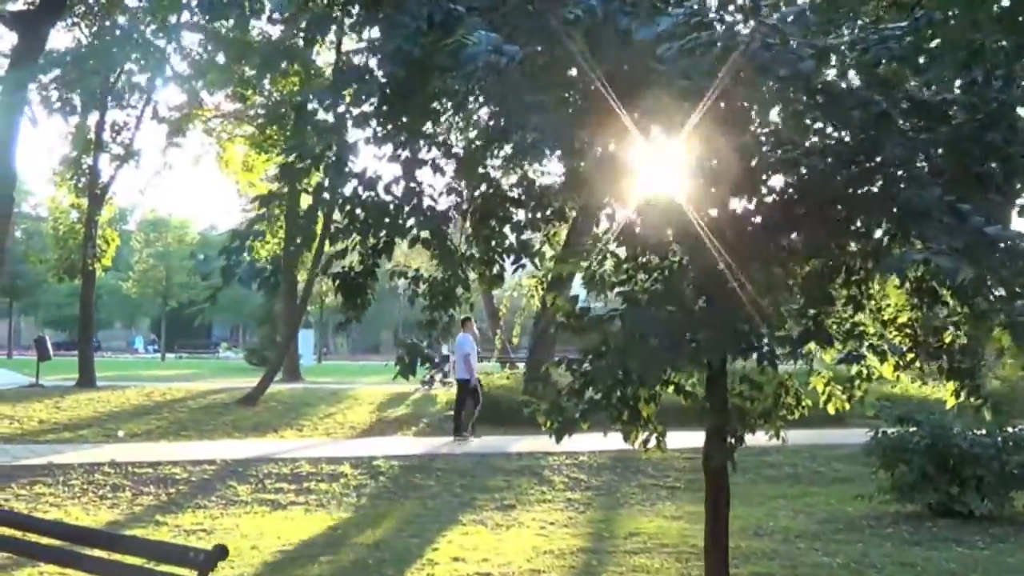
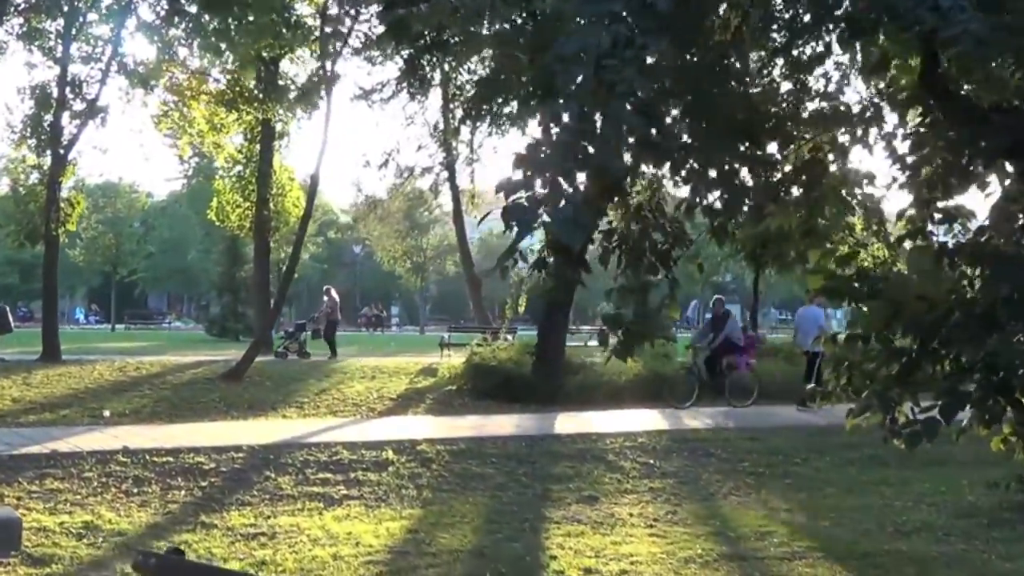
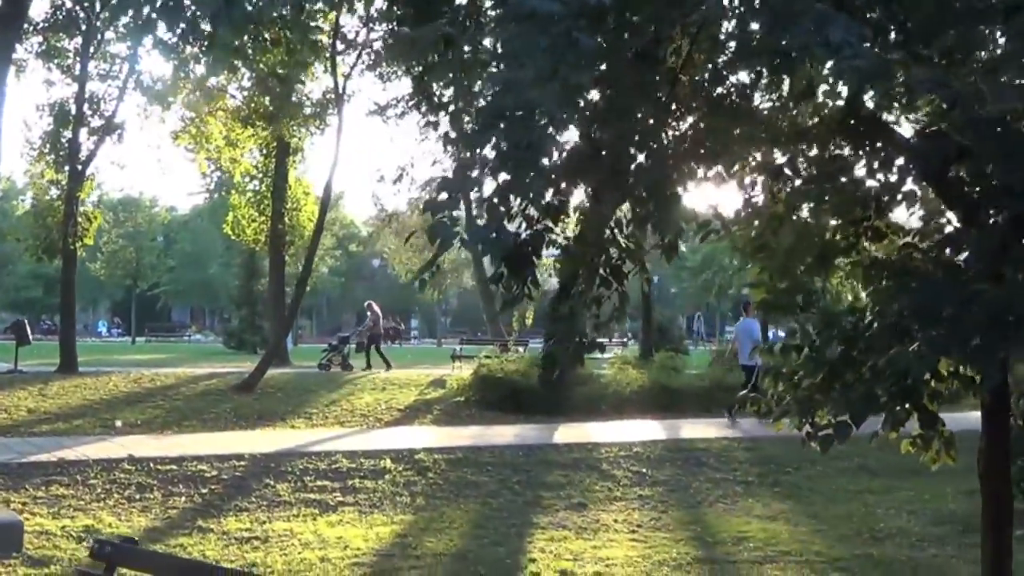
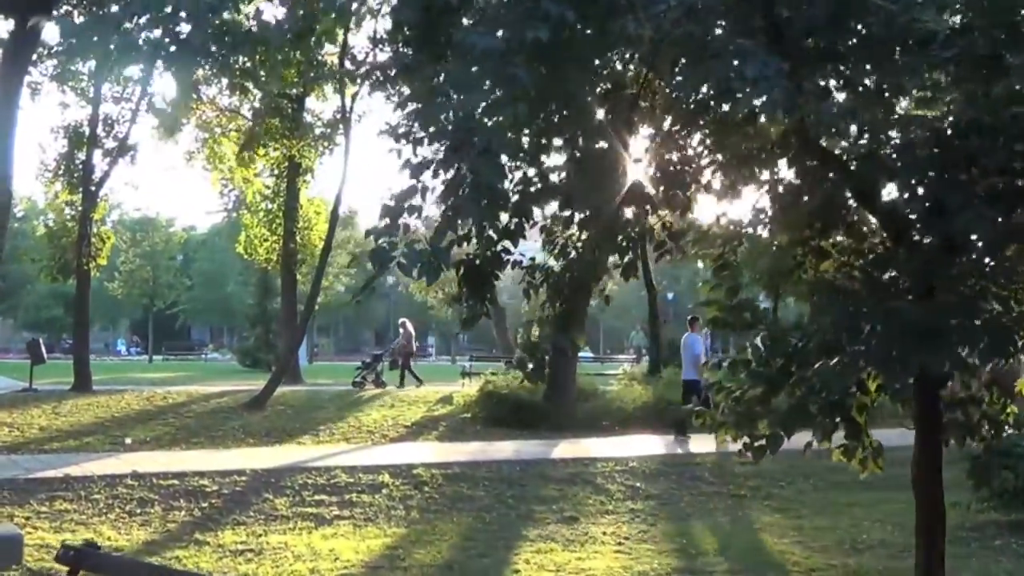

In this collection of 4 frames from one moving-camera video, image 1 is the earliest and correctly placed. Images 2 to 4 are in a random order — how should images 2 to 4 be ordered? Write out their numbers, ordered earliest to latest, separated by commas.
4, 3, 2
